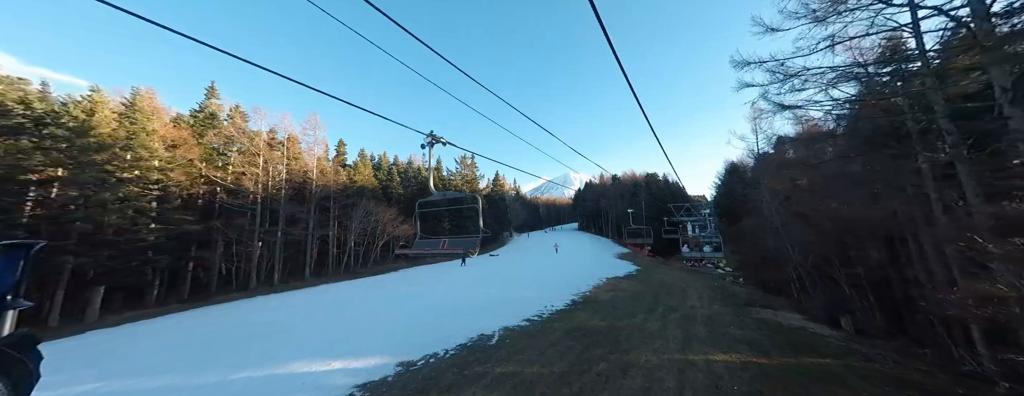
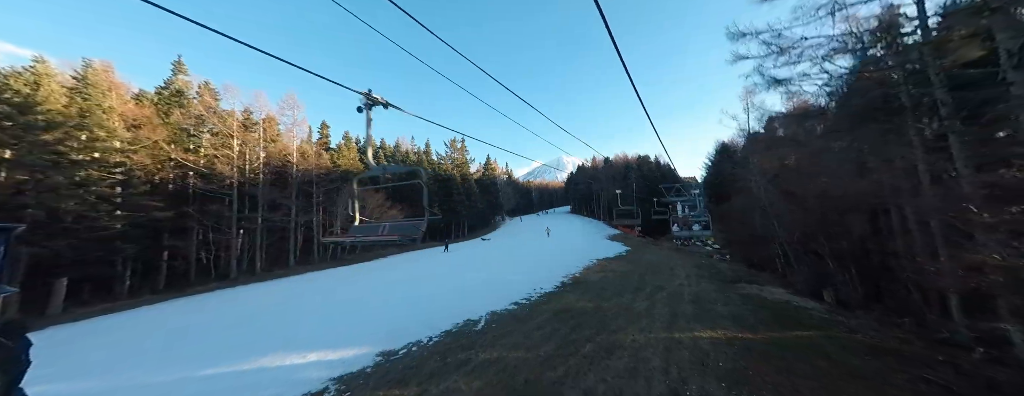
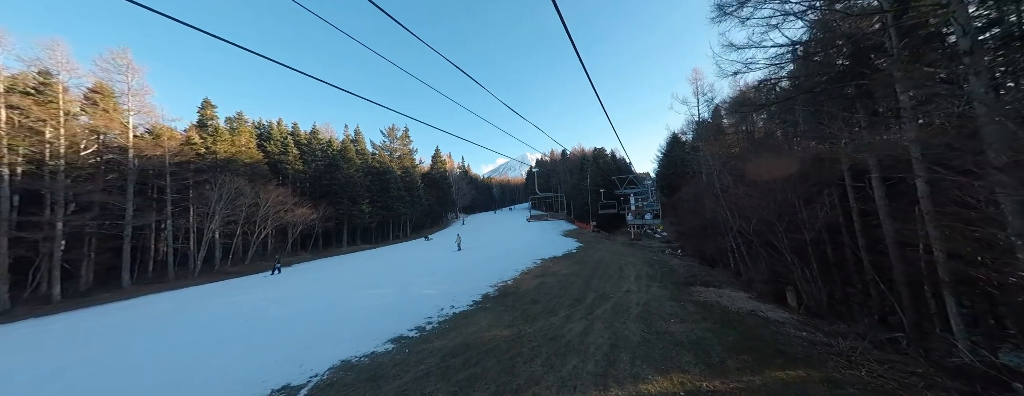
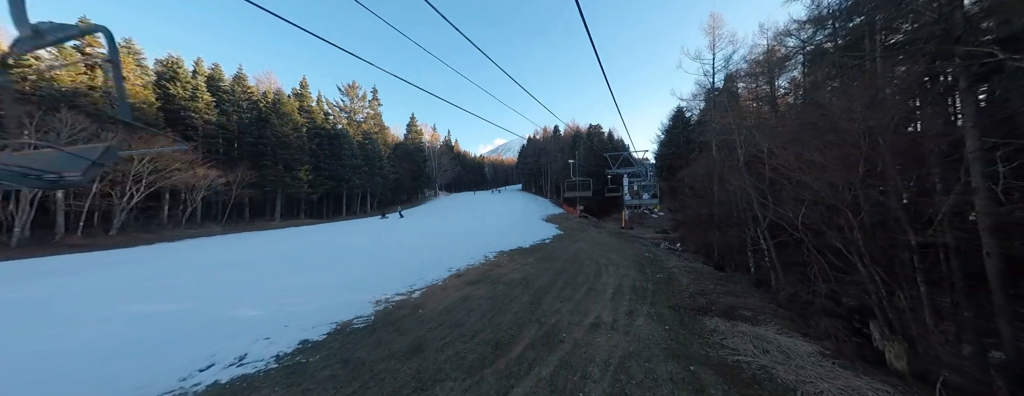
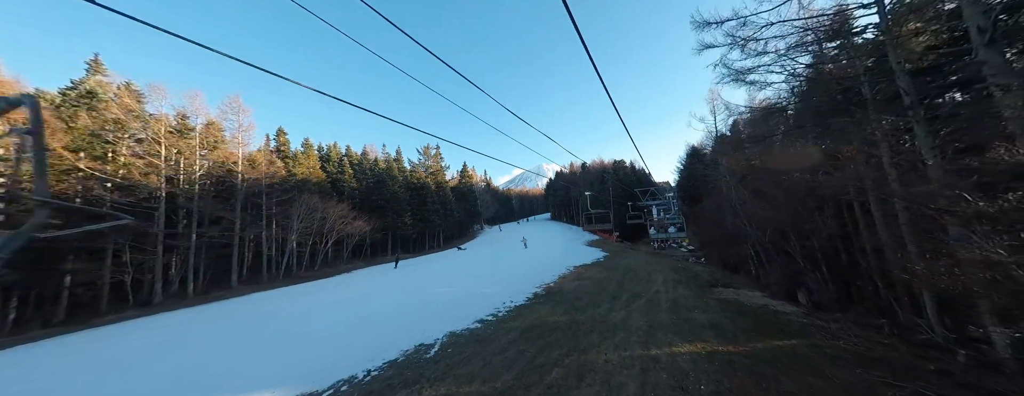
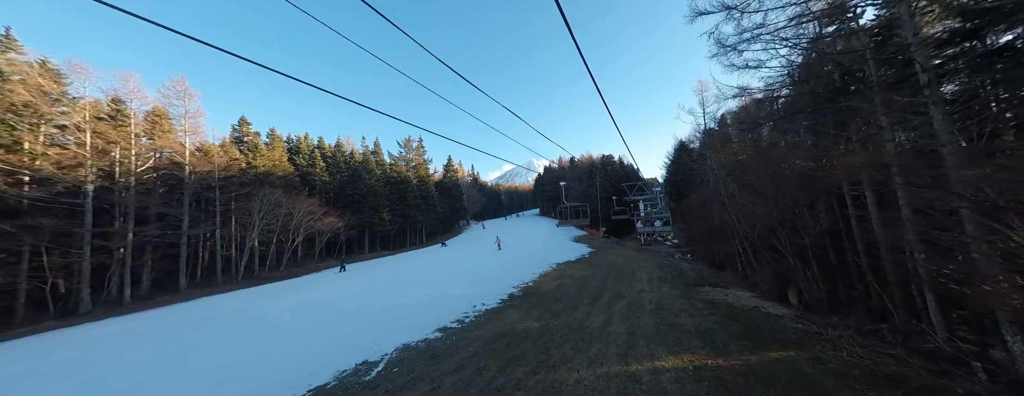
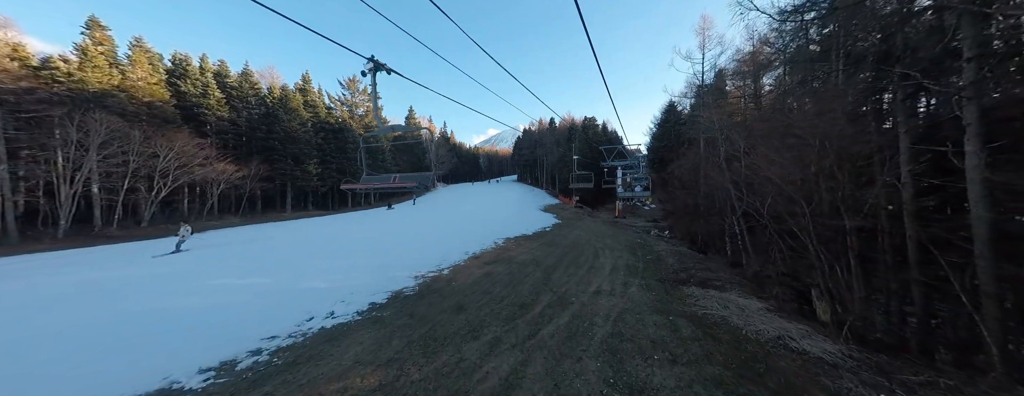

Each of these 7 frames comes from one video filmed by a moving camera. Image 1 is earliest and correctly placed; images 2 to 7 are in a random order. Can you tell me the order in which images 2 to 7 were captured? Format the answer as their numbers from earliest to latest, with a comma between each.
2, 5, 6, 3, 7, 4
